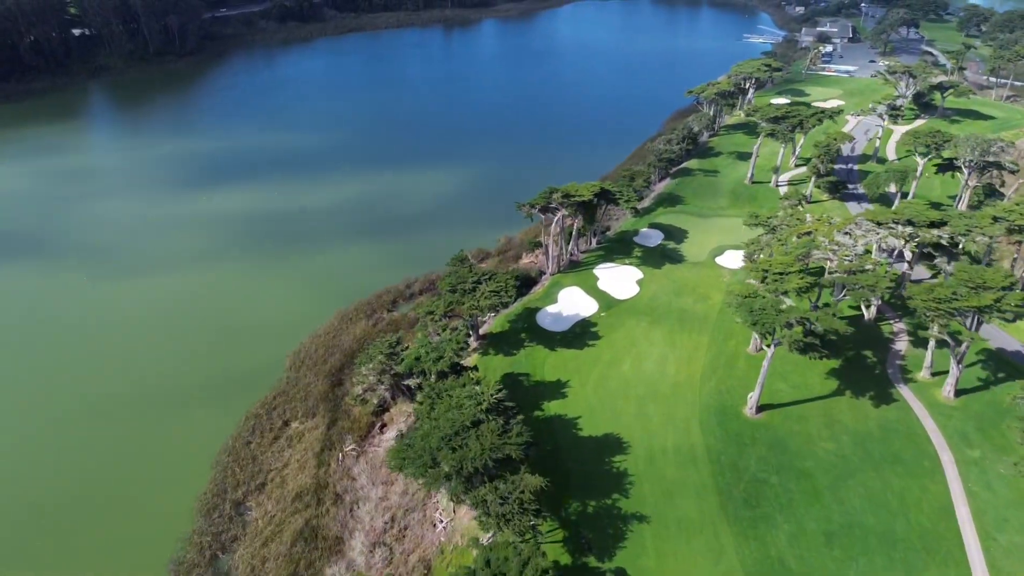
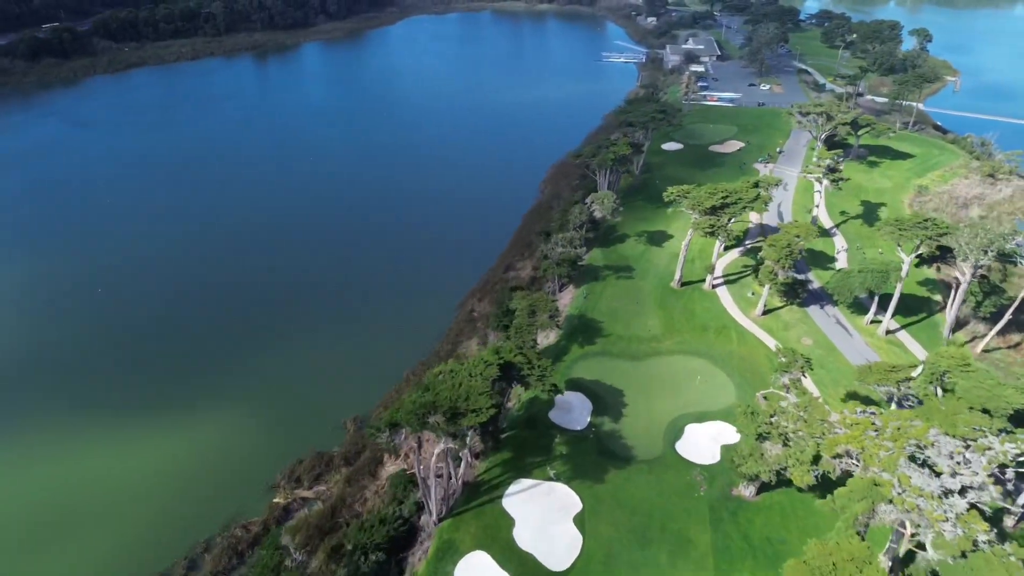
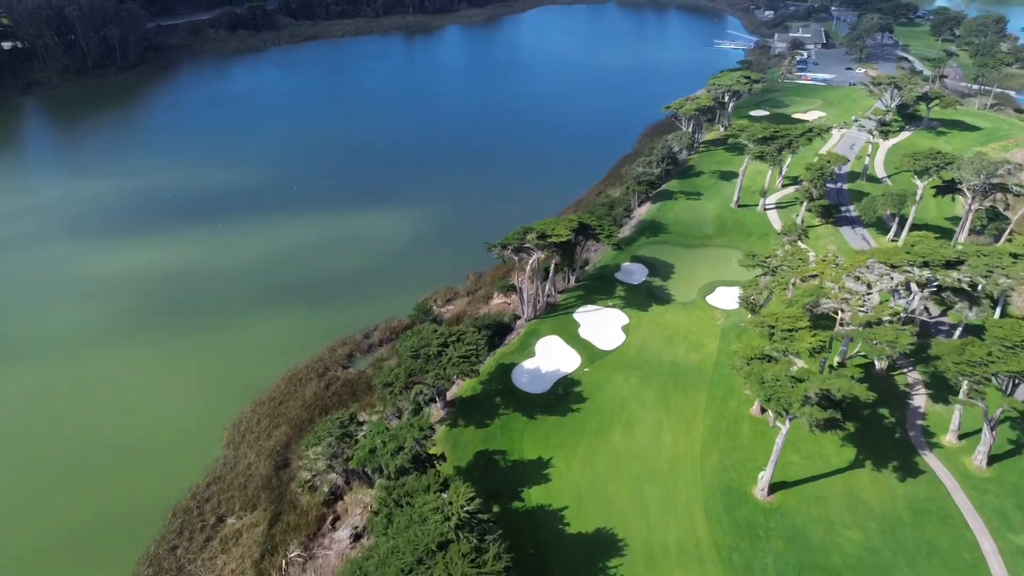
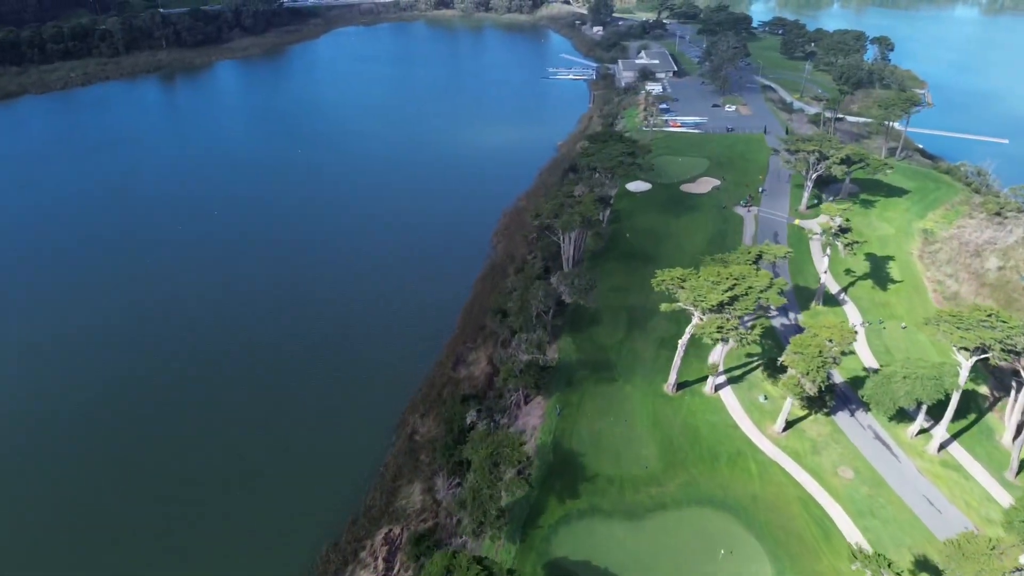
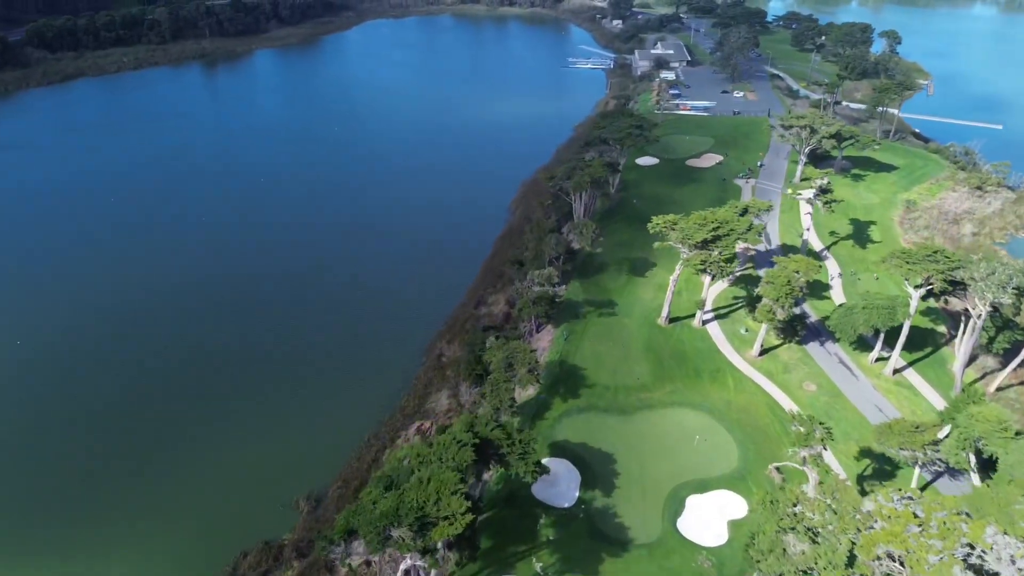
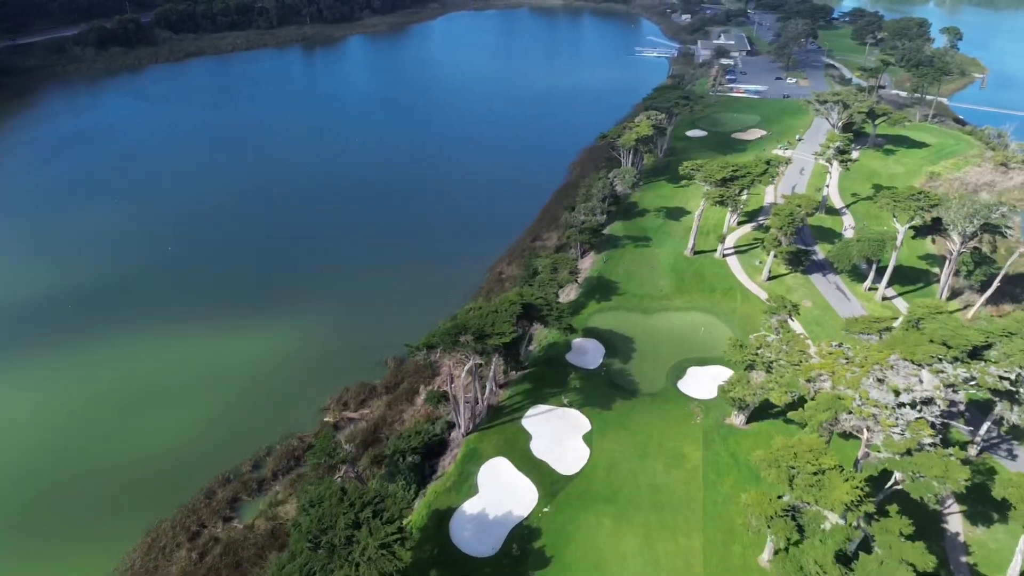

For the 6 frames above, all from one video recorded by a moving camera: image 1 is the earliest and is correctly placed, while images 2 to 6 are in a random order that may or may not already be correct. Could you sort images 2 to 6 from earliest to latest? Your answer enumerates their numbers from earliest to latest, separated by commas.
3, 6, 2, 5, 4
